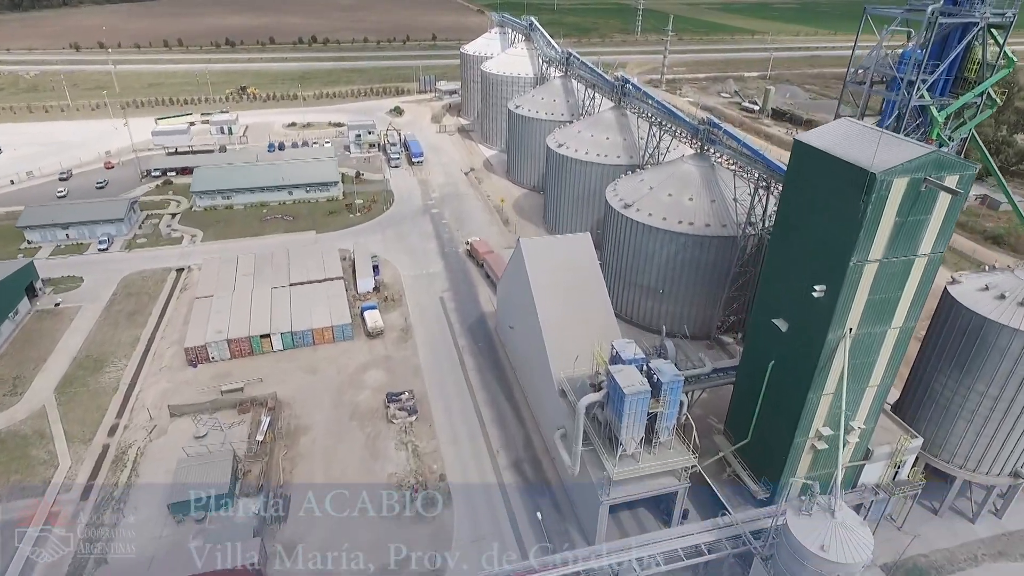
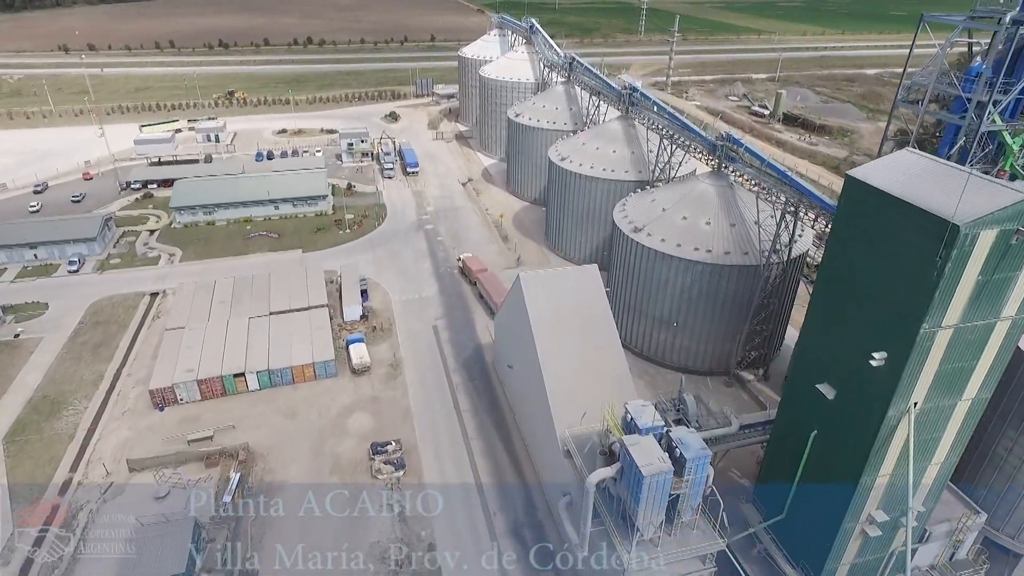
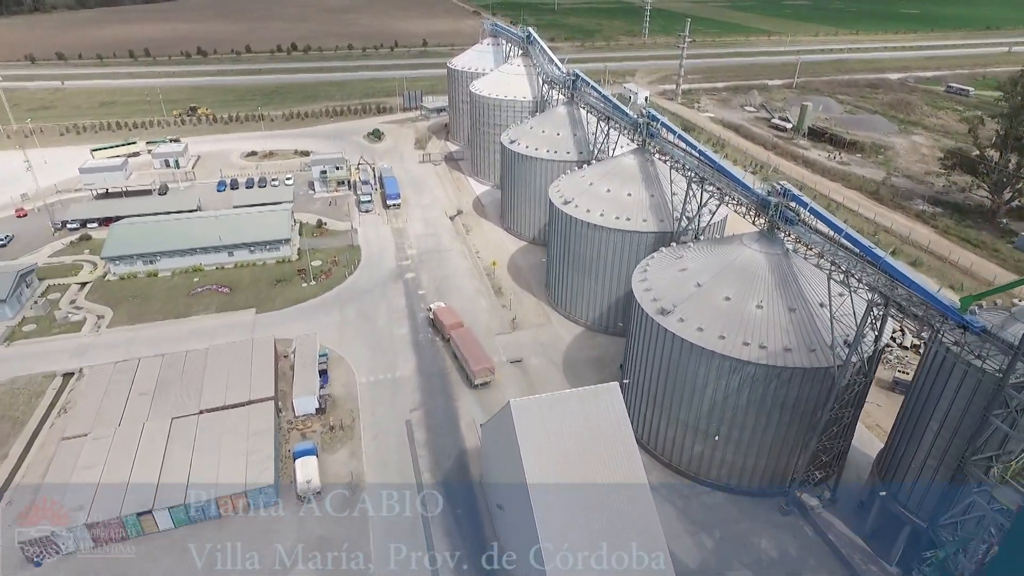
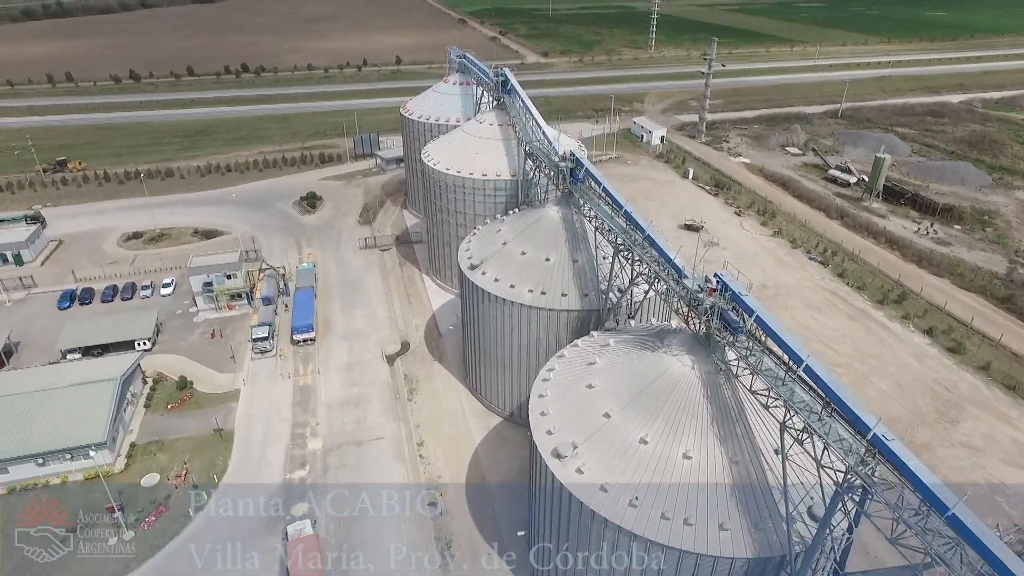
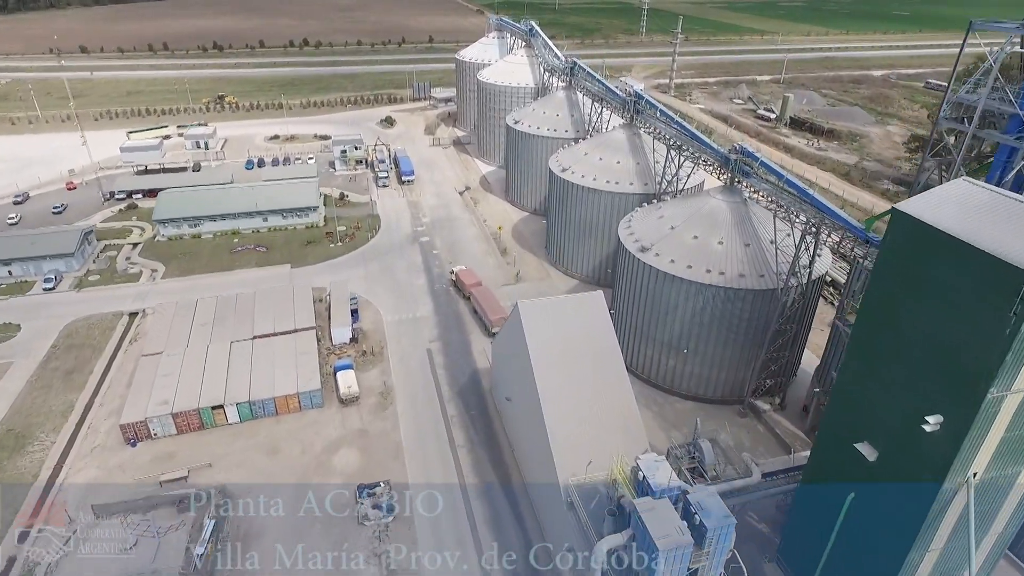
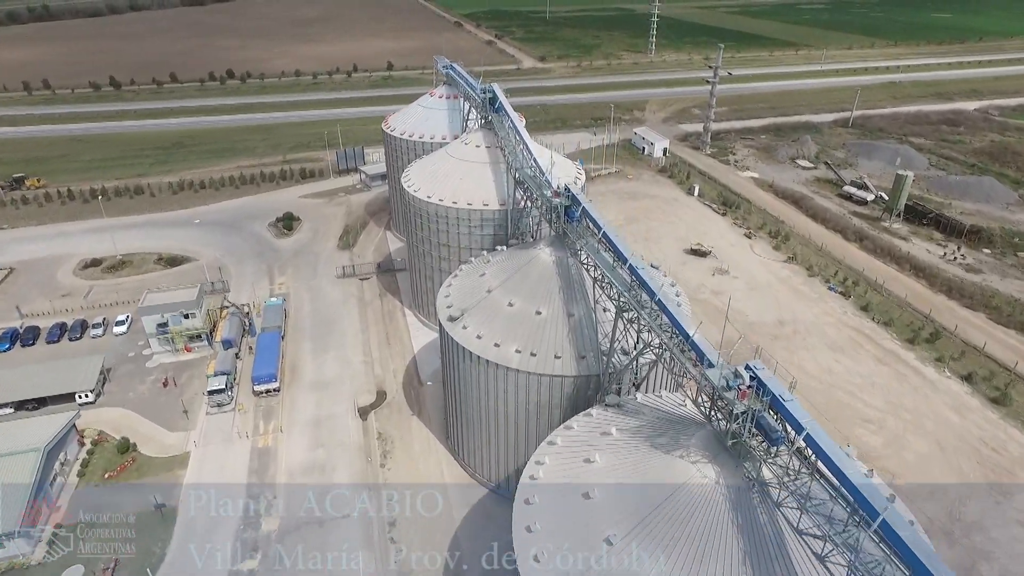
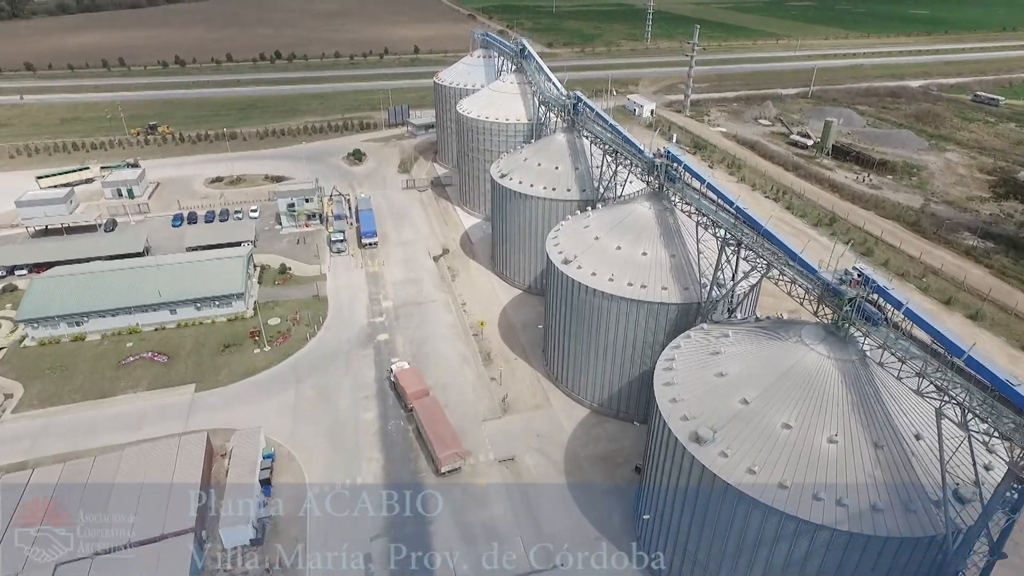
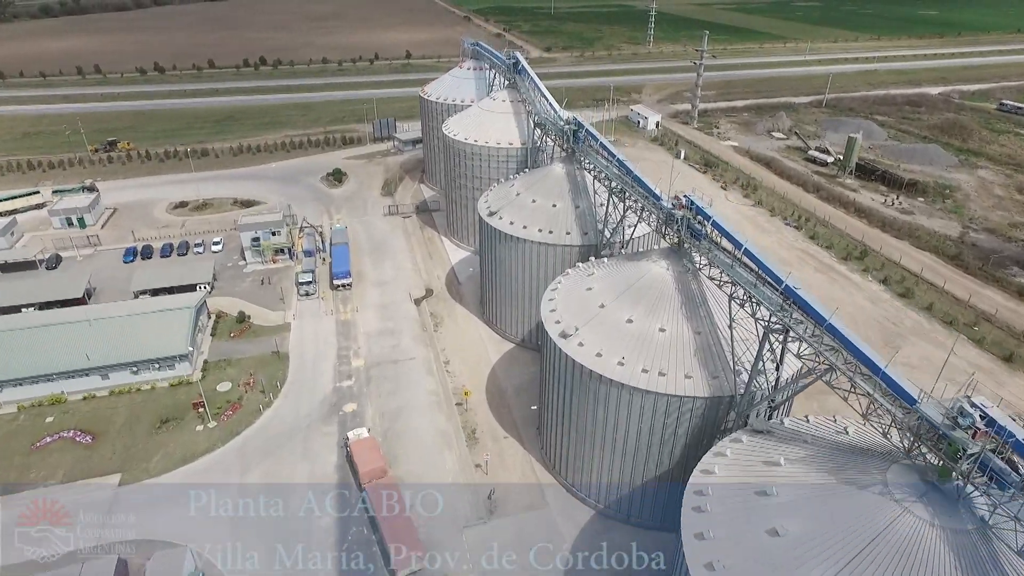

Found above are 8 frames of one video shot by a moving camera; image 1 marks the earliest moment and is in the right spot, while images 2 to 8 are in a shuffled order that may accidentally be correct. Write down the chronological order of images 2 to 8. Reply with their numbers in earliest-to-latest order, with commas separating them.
2, 5, 3, 7, 8, 4, 6
